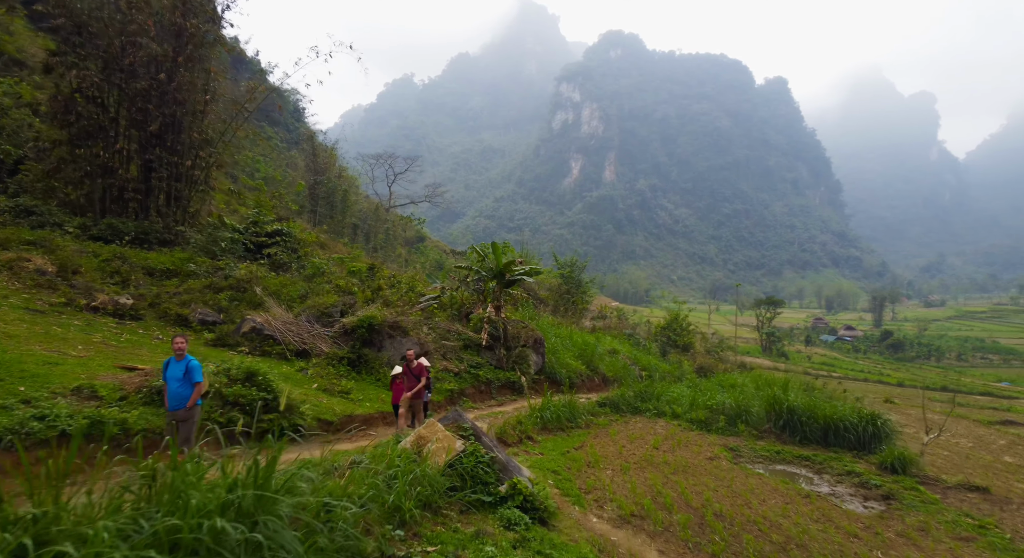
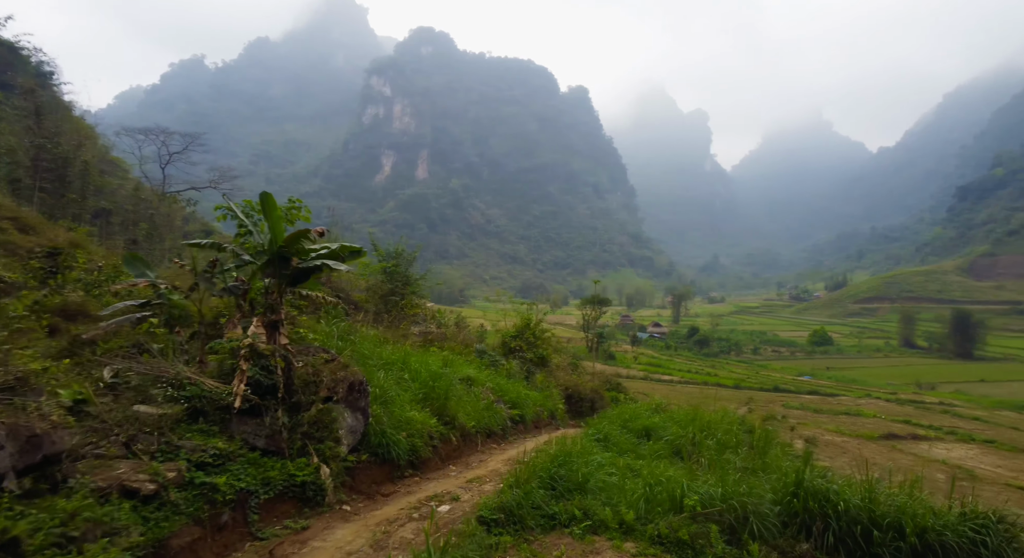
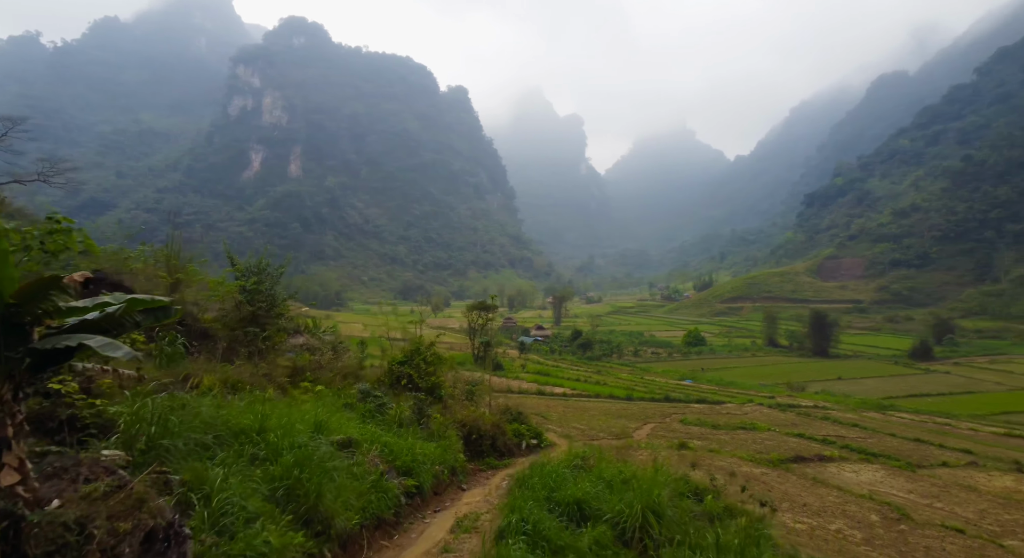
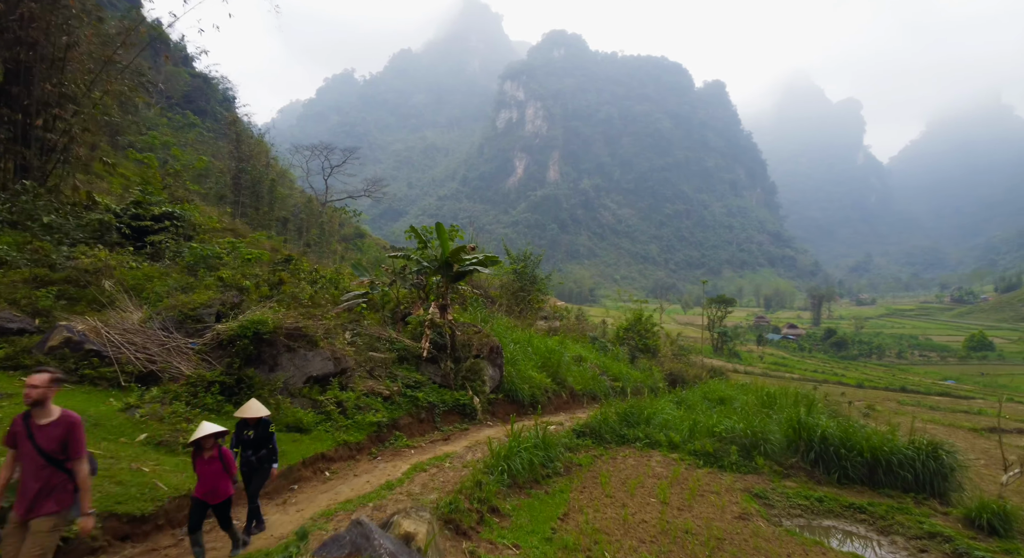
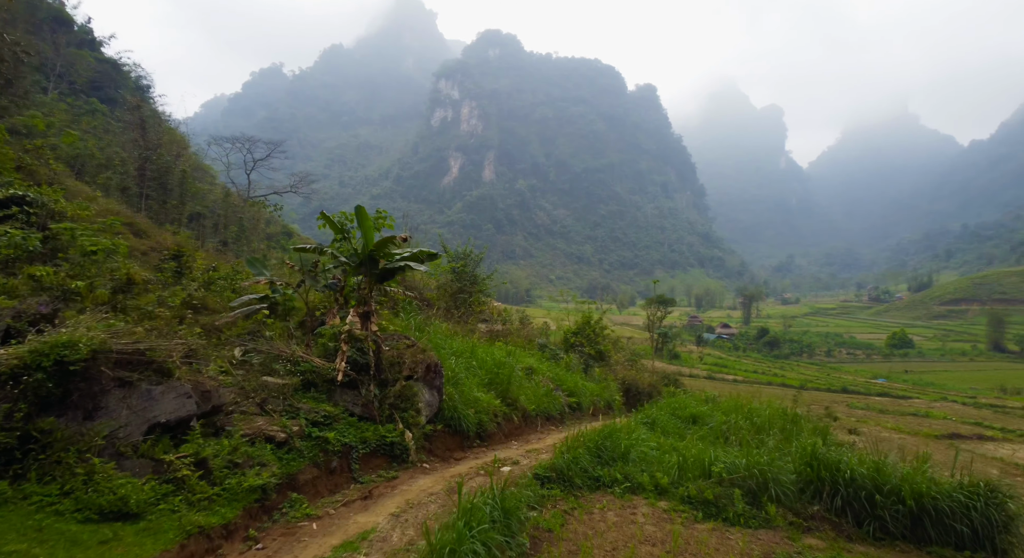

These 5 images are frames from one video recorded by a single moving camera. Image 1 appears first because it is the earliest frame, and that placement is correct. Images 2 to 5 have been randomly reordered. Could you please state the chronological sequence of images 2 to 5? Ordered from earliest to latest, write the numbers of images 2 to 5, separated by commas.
4, 5, 2, 3
